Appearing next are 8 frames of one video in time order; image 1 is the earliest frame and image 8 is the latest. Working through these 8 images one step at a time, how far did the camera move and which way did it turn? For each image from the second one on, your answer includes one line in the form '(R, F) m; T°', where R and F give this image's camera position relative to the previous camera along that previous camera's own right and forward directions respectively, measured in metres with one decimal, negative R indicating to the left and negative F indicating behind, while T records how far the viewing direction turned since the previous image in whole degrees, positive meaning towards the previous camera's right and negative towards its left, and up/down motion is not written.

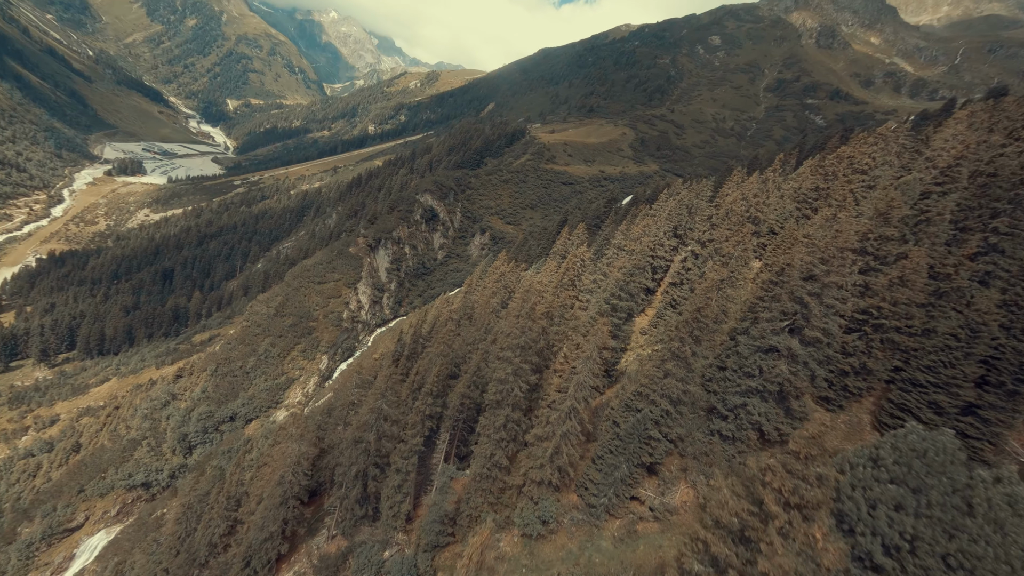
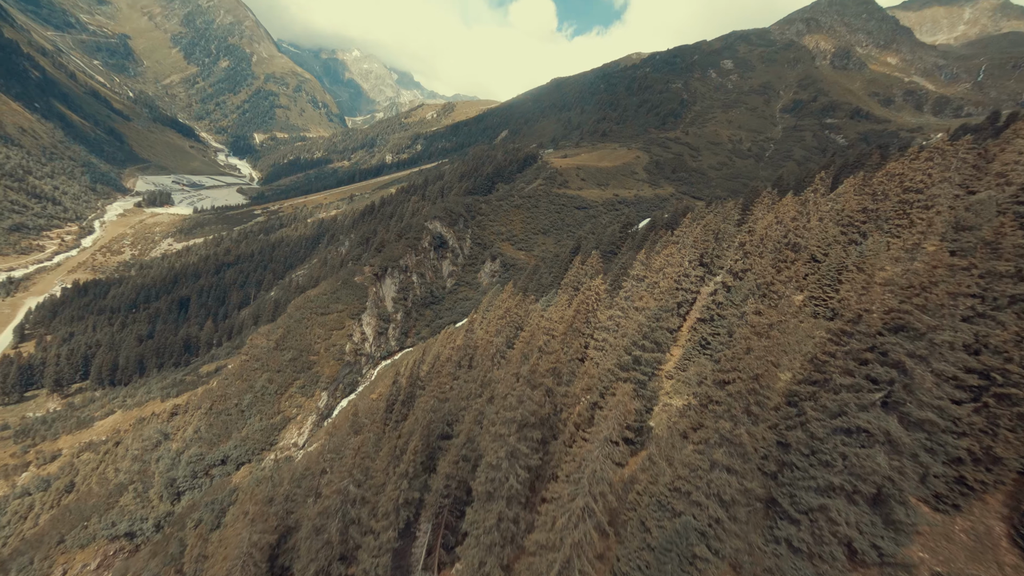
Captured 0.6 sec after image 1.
(+1.0, +5.0) m; -2°
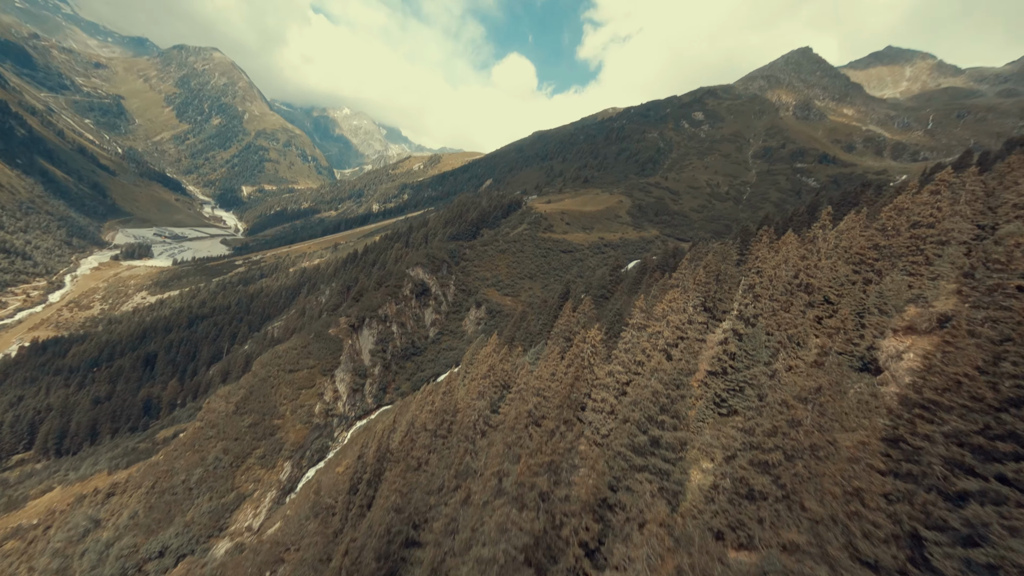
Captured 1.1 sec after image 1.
(+0.5, +5.0) m; +2°
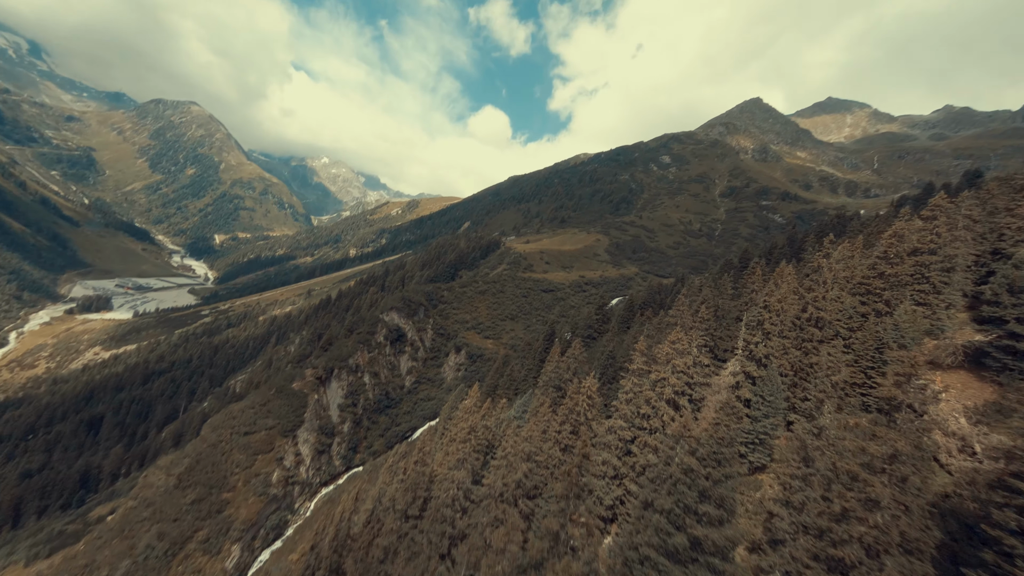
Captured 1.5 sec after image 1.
(0.0, +4.4) m; +3°
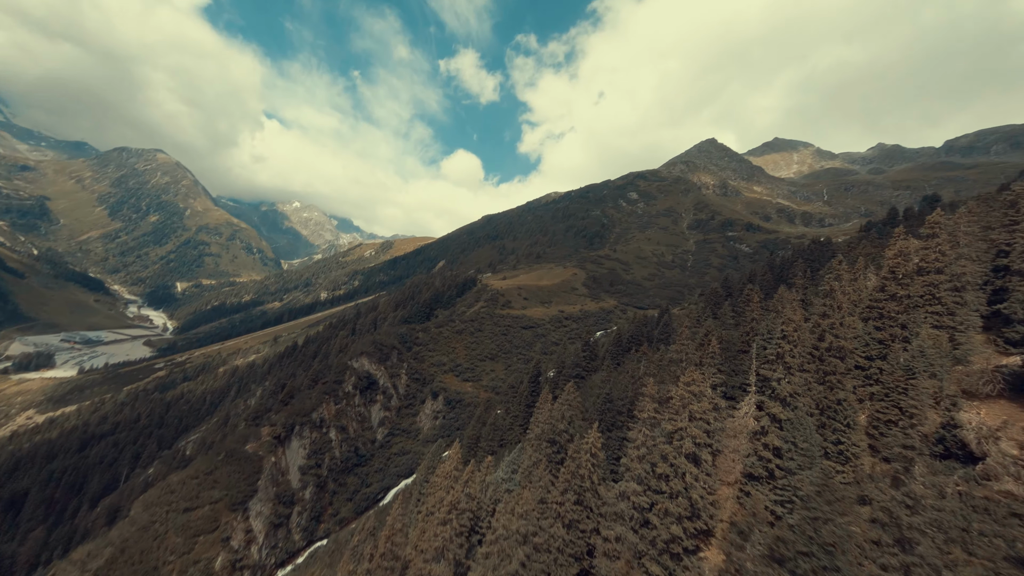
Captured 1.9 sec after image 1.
(-0.4, +4.7) m; +4°
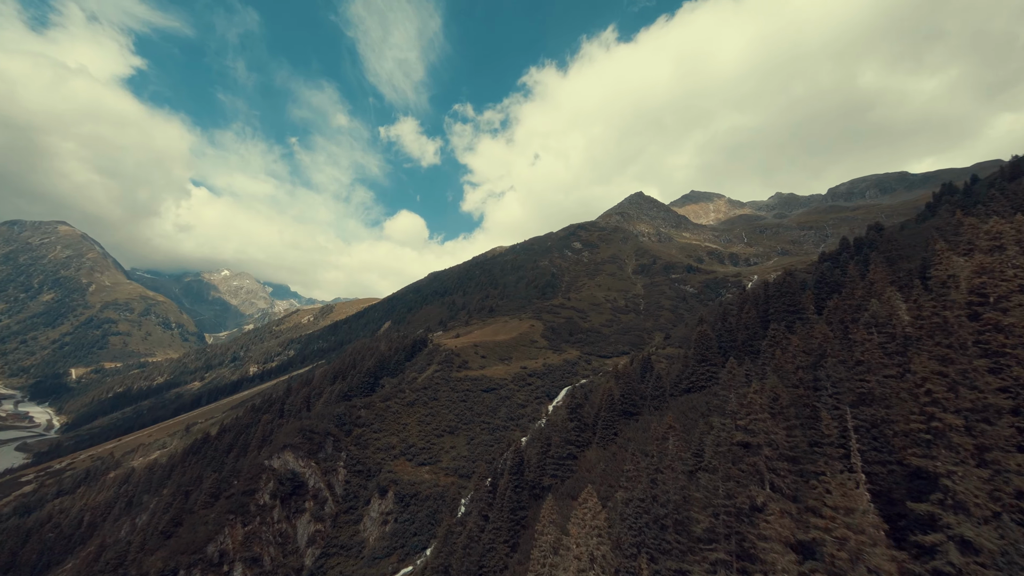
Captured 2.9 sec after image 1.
(-1.8, +12.2) m; +8°
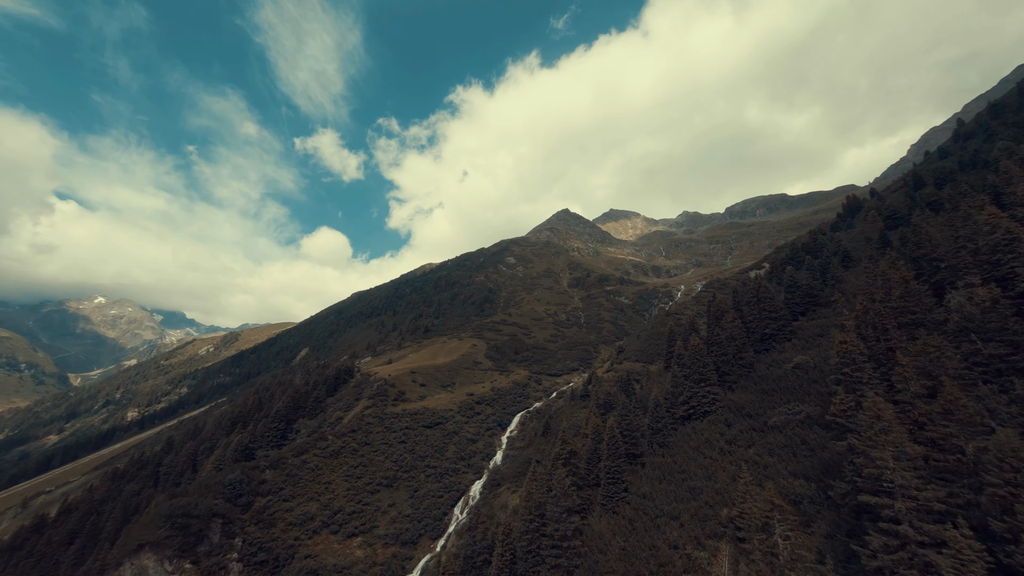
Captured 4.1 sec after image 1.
(-3.9, +14.7) m; +10°
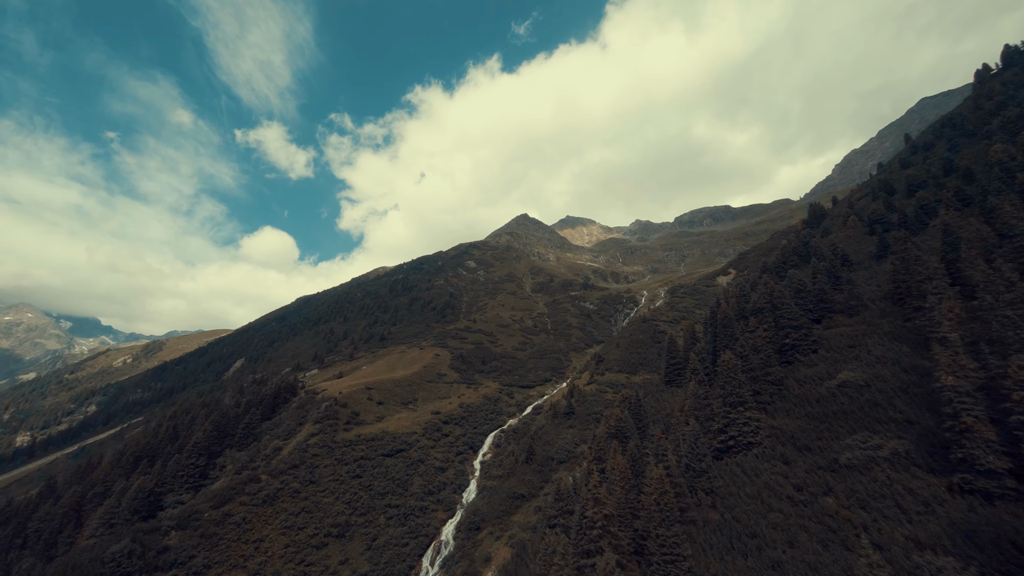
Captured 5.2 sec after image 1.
(-4.7, +12.8) m; +6°
